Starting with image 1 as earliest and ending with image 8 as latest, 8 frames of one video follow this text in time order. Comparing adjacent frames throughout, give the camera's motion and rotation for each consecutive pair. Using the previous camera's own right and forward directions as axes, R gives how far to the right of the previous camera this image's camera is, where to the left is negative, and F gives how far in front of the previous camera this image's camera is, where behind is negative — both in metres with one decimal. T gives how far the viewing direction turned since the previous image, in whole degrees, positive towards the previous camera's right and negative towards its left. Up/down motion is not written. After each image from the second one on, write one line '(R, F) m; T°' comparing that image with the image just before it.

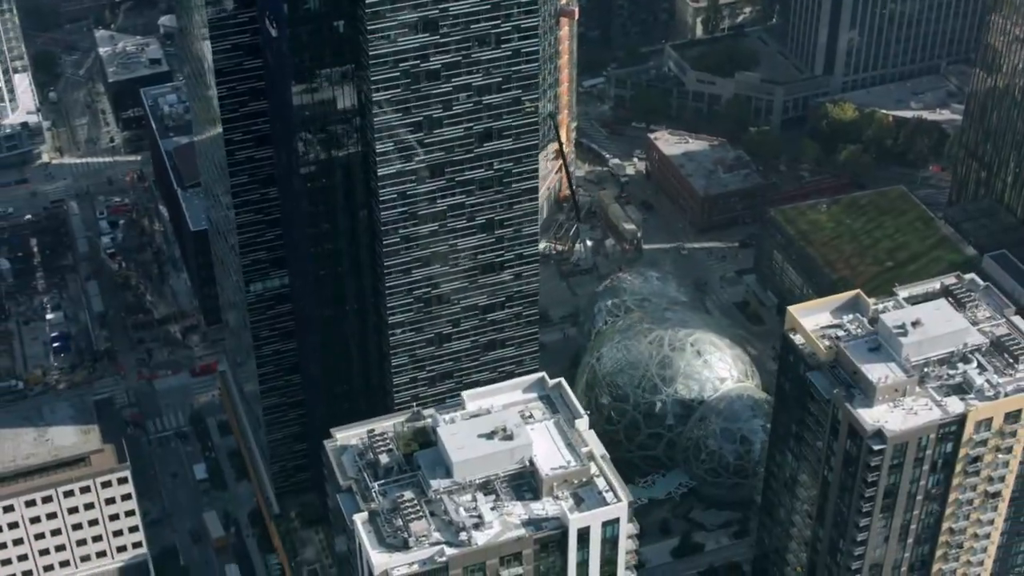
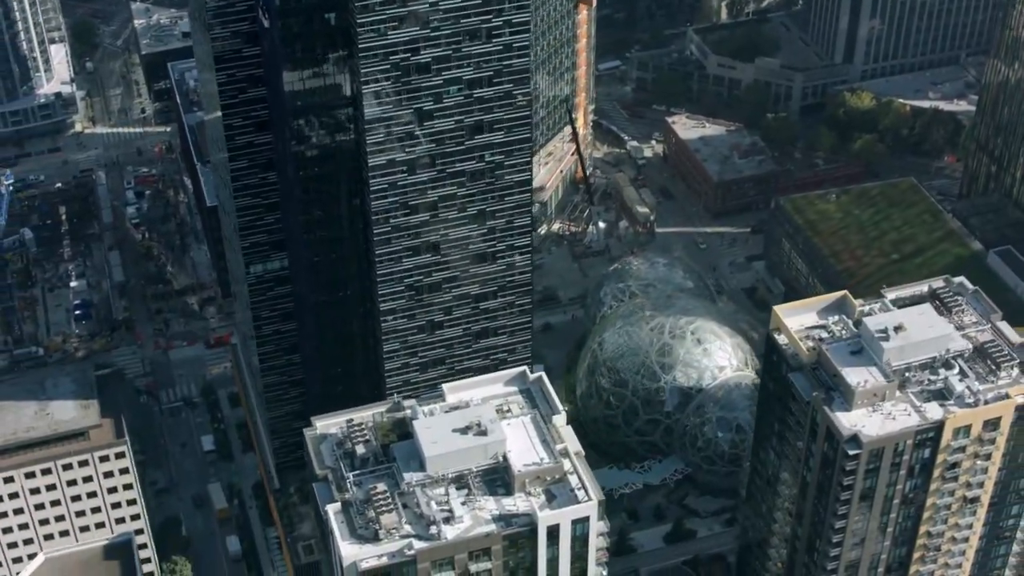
(+8.9, -3.7) m; -2°
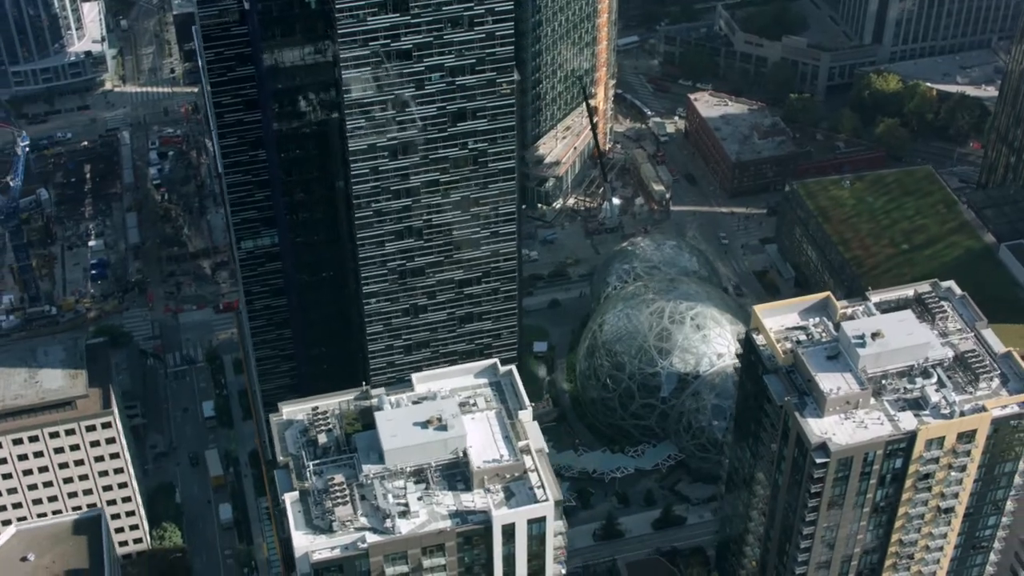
(+12.0, +0.2) m; -3°
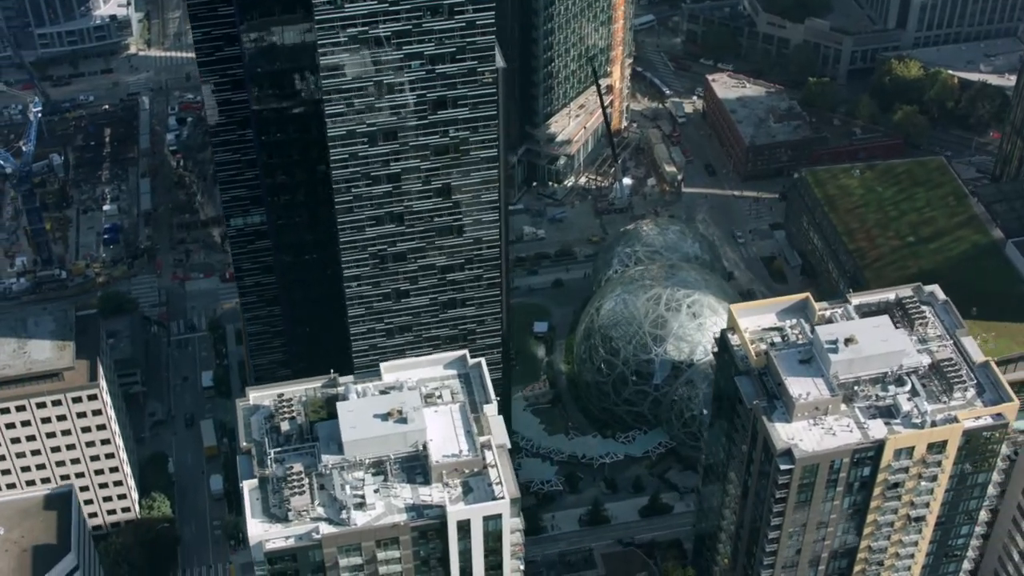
(+11.4, +0.3) m; -3°
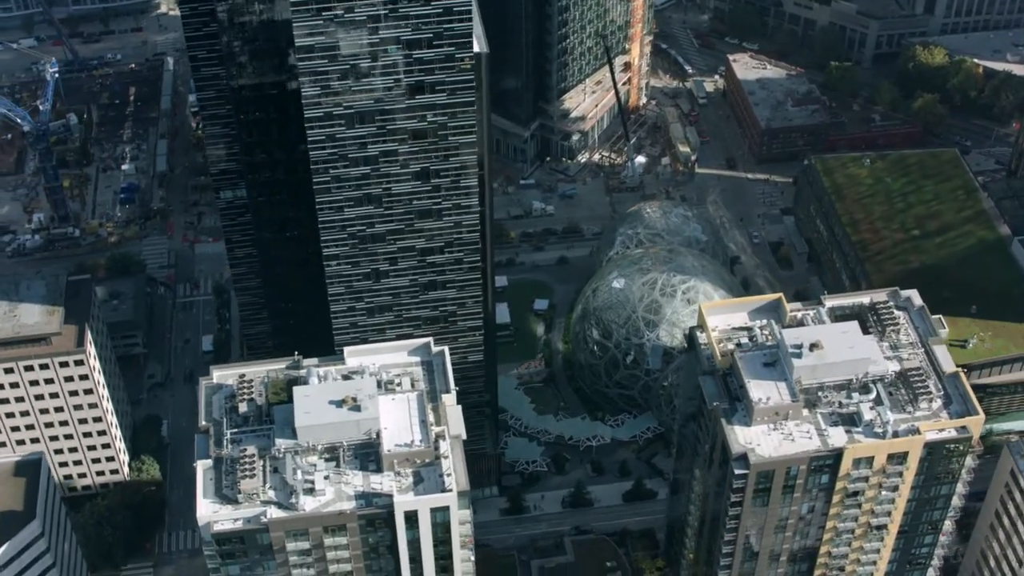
(+13.5, +0.1) m; -3°
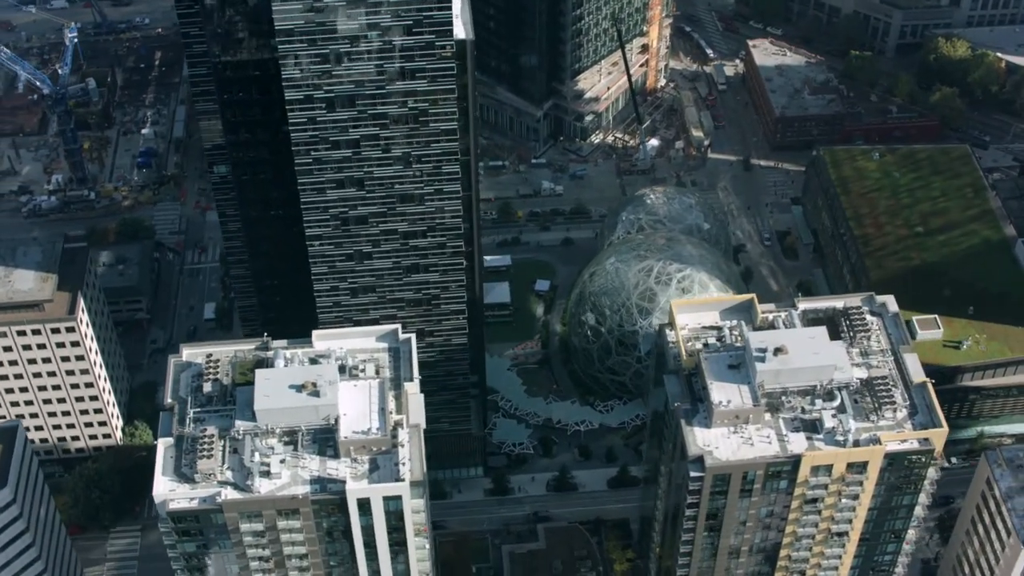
(+12.7, -0.3) m; -3°
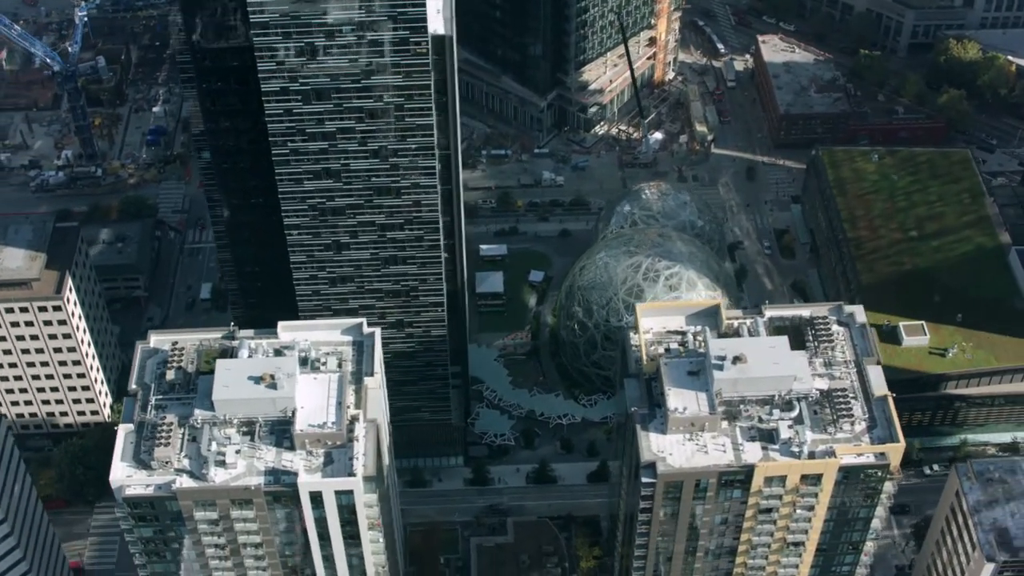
(+11.7, -0.4) m; -2°
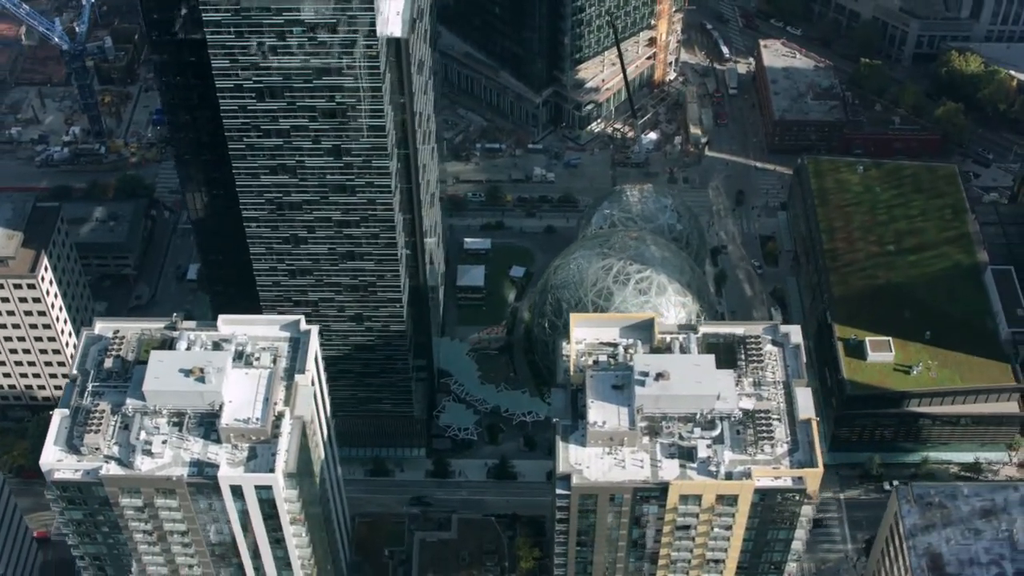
(+18.7, -1.1) m; -4°
